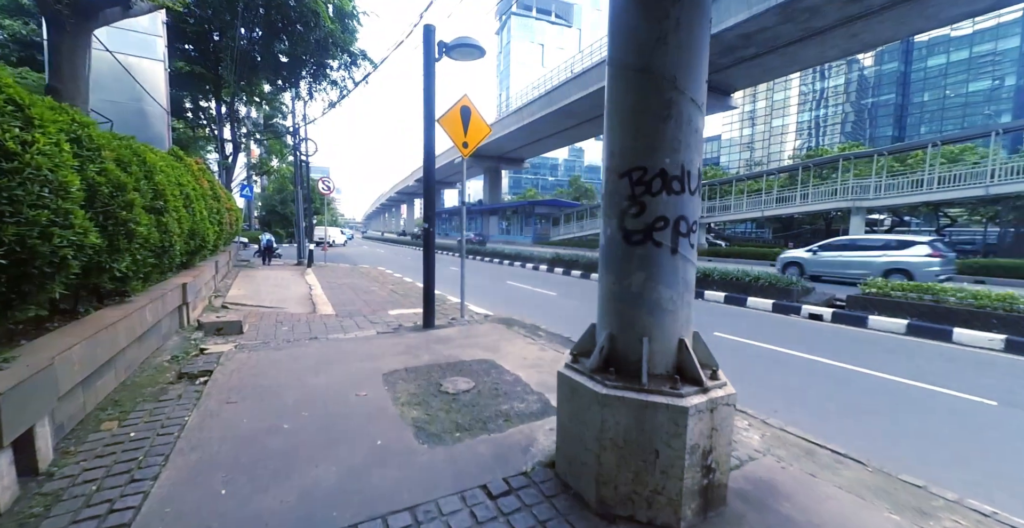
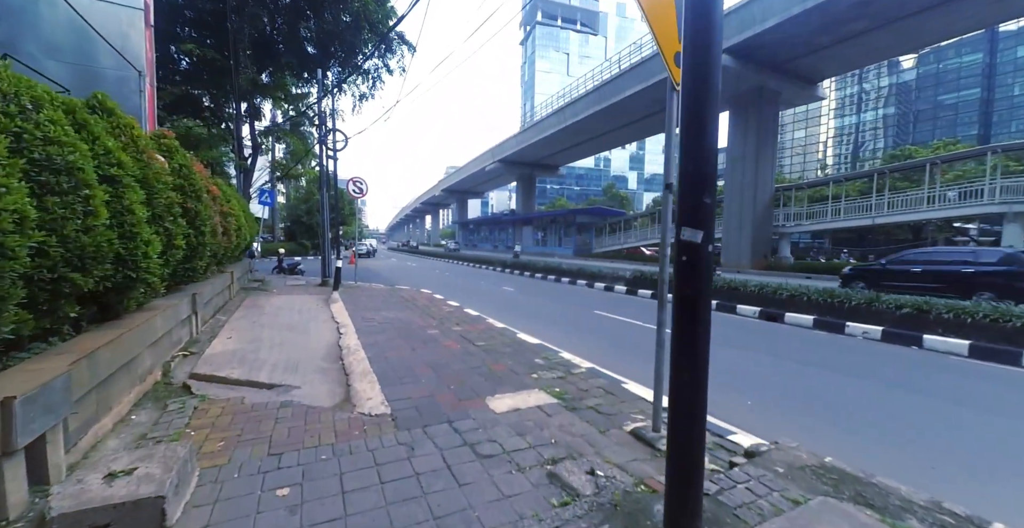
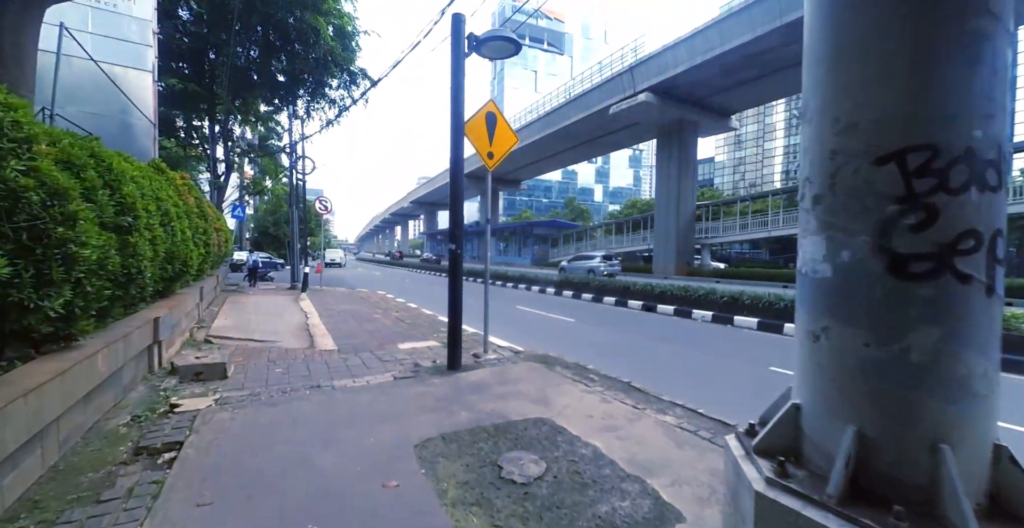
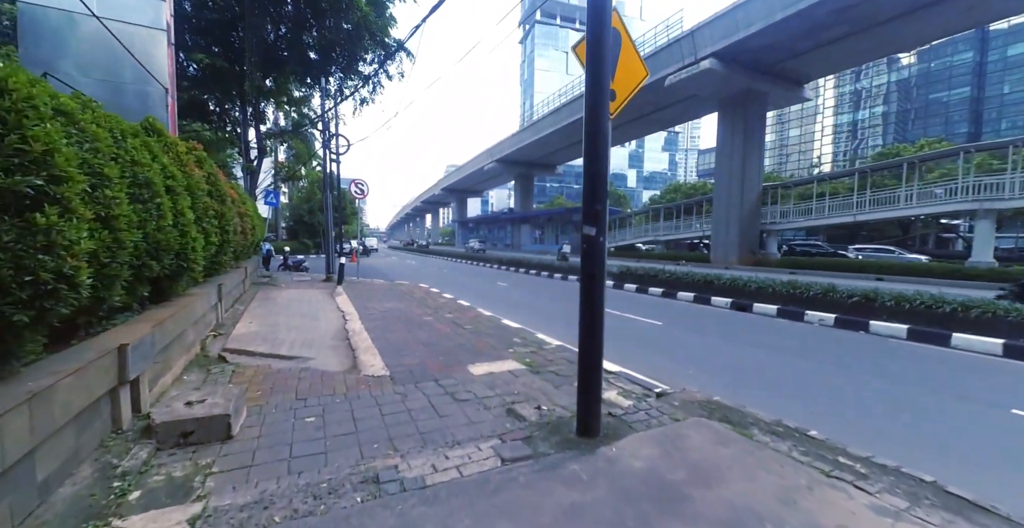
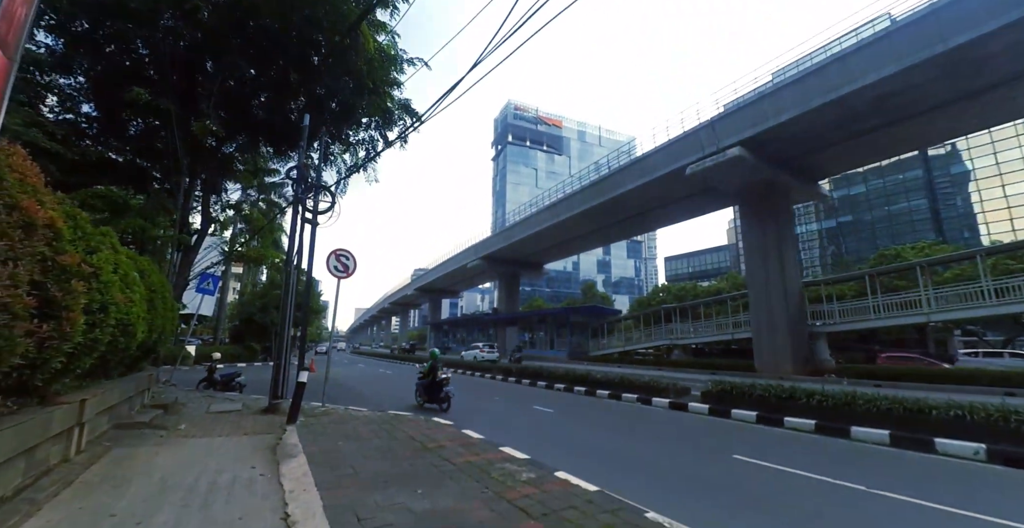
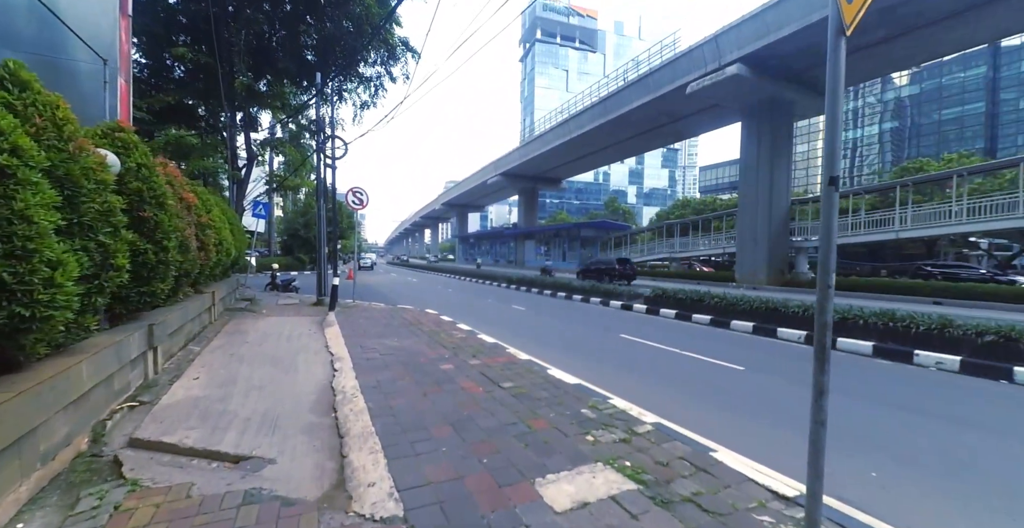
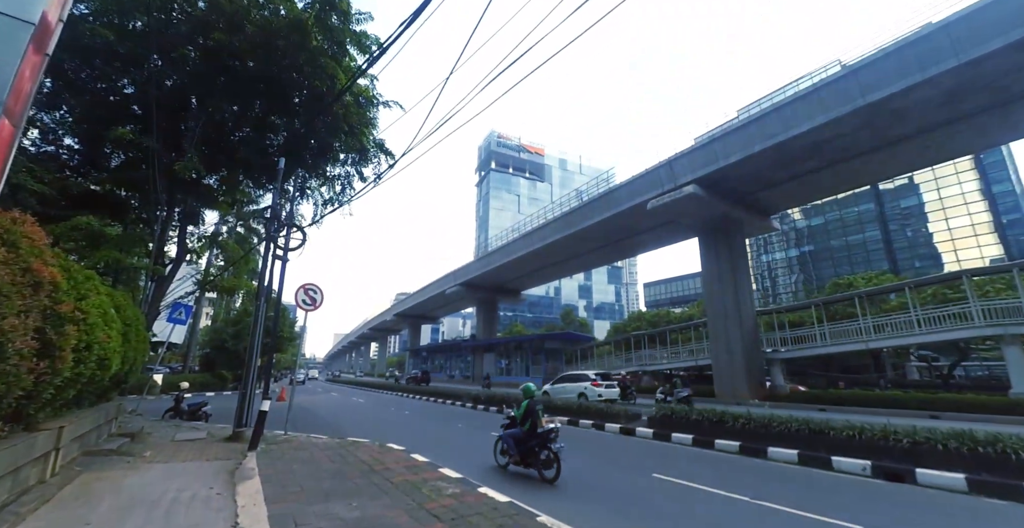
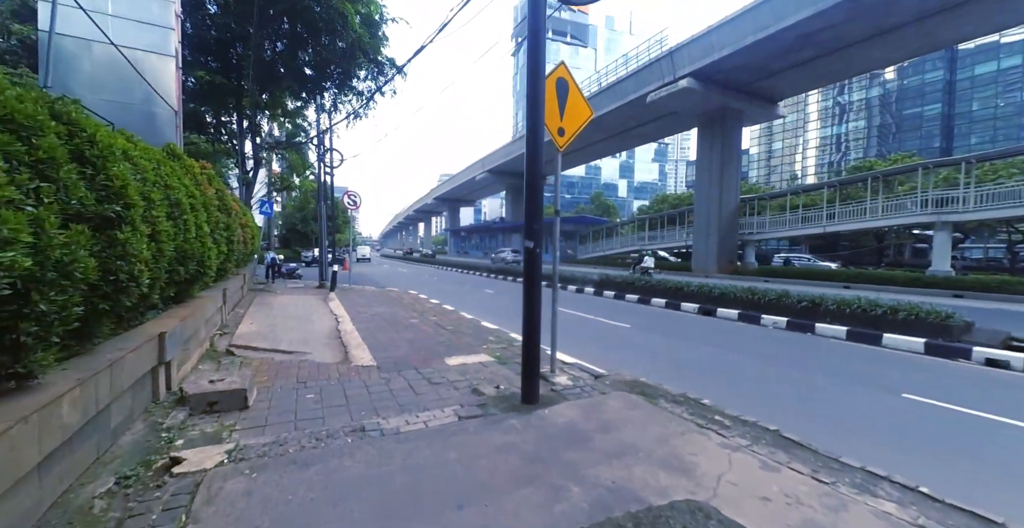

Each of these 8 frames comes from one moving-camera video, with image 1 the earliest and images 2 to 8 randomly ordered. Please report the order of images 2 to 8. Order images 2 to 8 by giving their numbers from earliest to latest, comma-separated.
3, 8, 4, 2, 6, 7, 5
